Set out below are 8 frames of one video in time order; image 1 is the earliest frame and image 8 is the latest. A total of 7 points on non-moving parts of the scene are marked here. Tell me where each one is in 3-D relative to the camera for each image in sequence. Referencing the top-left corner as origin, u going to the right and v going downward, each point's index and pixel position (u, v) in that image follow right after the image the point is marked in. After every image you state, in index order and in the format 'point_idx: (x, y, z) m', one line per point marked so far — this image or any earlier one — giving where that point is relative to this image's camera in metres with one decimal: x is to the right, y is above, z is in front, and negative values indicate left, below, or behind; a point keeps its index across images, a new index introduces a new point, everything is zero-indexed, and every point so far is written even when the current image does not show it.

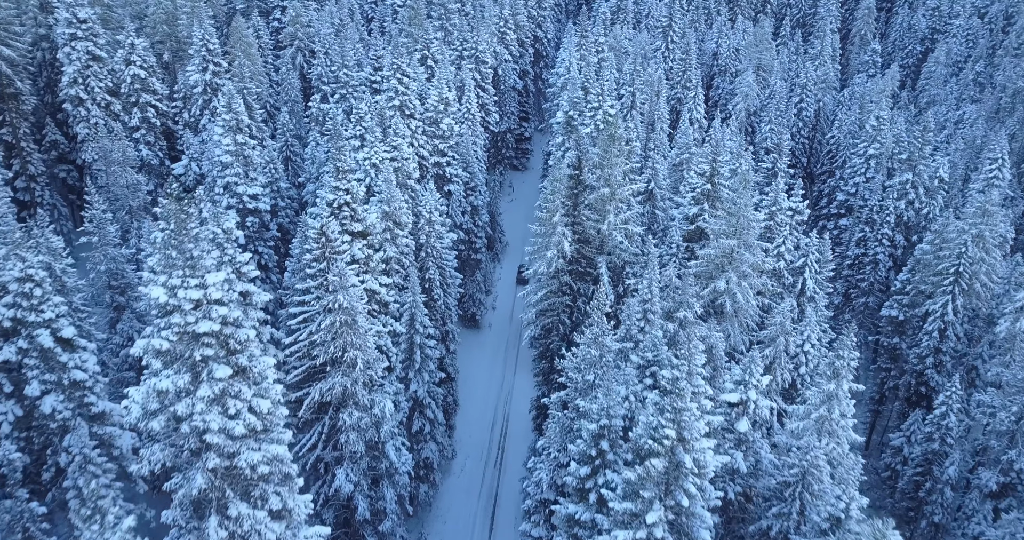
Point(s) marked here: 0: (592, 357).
0: (+2.1, -2.3, +19.8) m
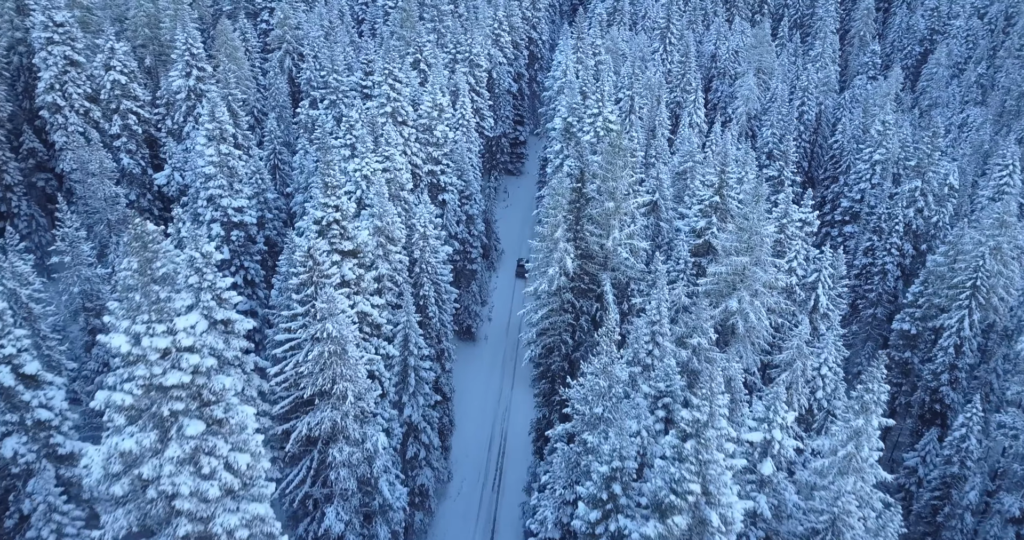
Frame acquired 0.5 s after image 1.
0: (+2.1, -2.9, +18.5) m
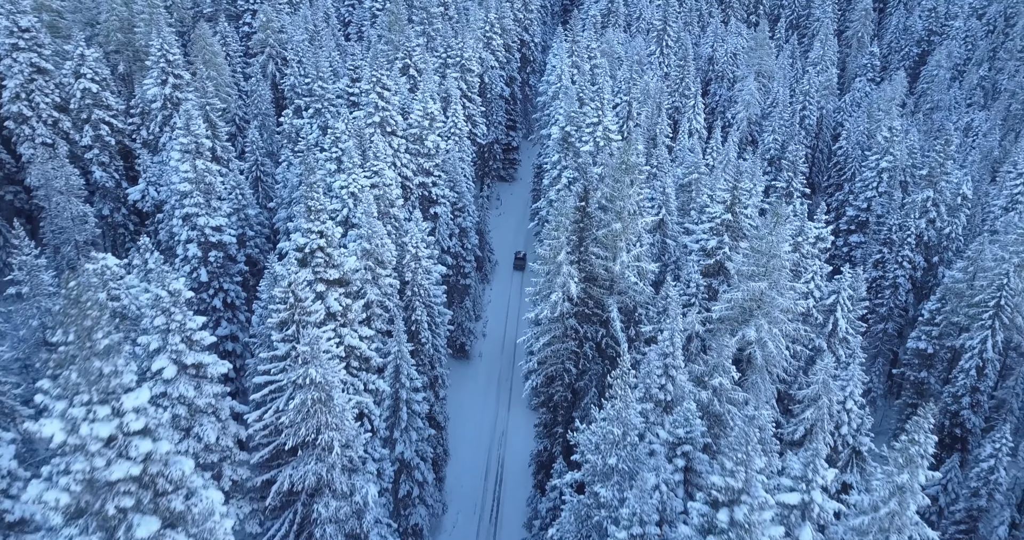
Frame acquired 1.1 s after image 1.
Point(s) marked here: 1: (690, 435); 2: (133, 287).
0: (+2.2, -3.7, +16.7) m
1: (+4.1, -3.8, +17.2) m
2: (-9.0, -0.4, +17.8) m
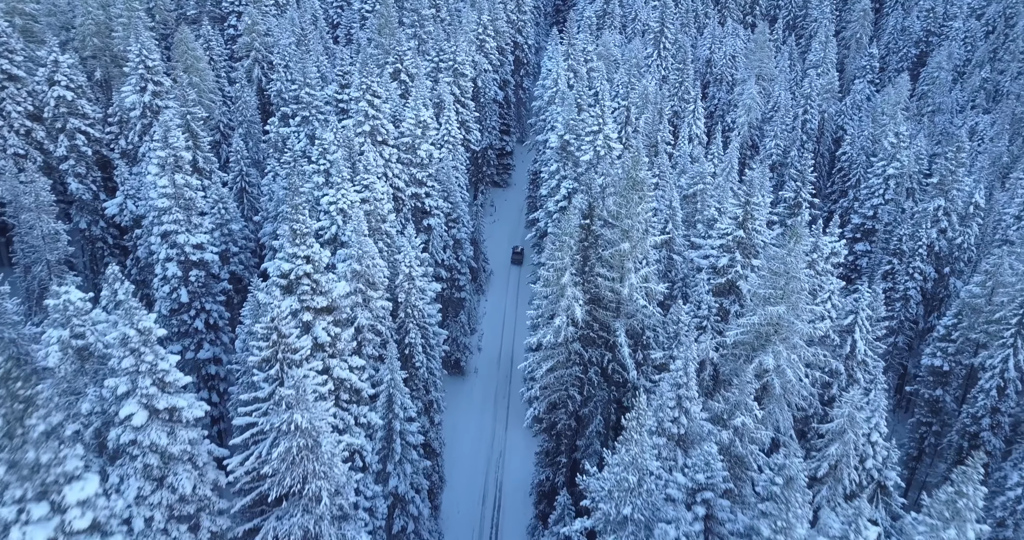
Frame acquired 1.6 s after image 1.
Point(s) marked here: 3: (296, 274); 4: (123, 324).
0: (+2.3, -4.4, +15.3) m
1: (+4.2, -4.5, +15.8) m
2: (-8.9, -1.1, +16.2) m
3: (-5.4, -0.1, +18.5) m
4: (-7.7, -1.1, +14.8) m
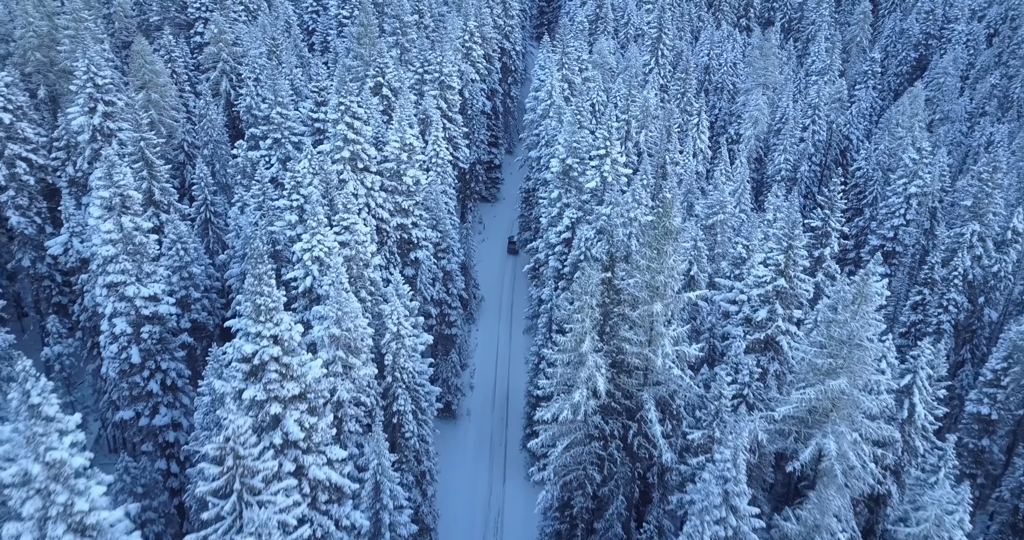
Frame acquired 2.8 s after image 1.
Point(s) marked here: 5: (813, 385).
0: (+2.8, -5.9, +12.0) m
1: (+4.6, -6.0, +12.5) m
2: (-8.6, -2.8, +12.6) m
3: (-5.1, -1.7, +15.0) m
4: (-7.3, -2.8, +11.2) m
5: (+7.1, -2.7, +17.8) m
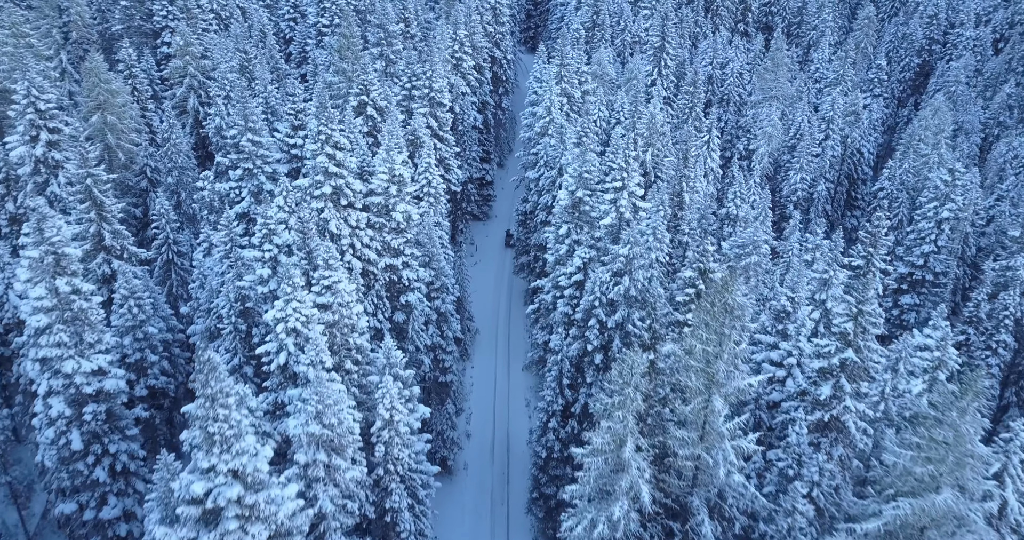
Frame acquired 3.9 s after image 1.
0: (+3.4, -7.6, +8.6) m
1: (+5.3, -7.6, +9.2) m
2: (-8.0, -4.5, +9.0) m
3: (-4.5, -3.5, +11.4) m
4: (-6.7, -4.5, +7.6) m
5: (+7.6, -4.3, +14.5) m
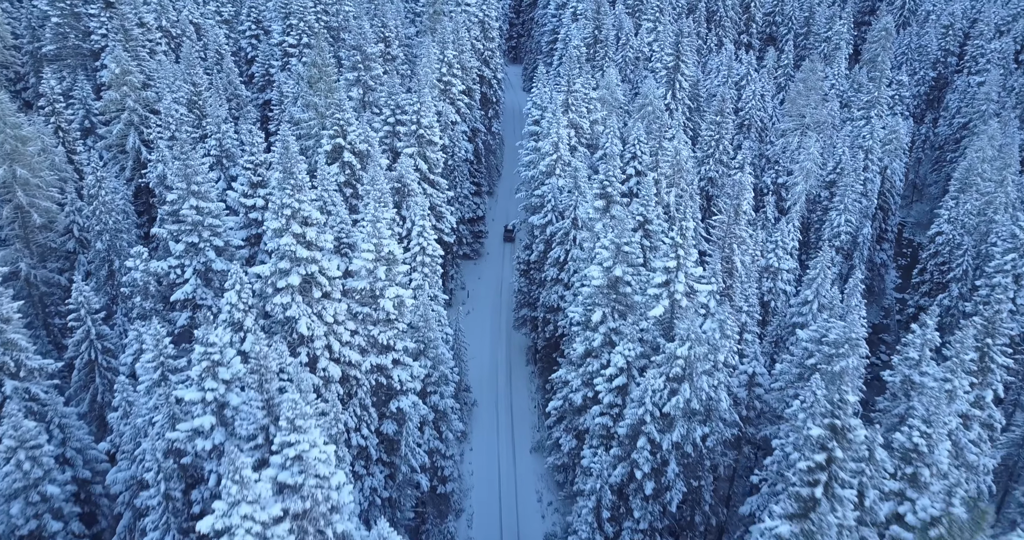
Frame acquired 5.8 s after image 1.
0: (+4.7, -10.3, +2.8) m
1: (+6.6, -10.3, +3.5) m
2: (-6.7, -7.4, +2.9) m
3: (-3.3, -6.3, +5.4) m
4: (-5.3, -7.4, +1.5) m
5: (+8.7, -7.0, +8.9) m
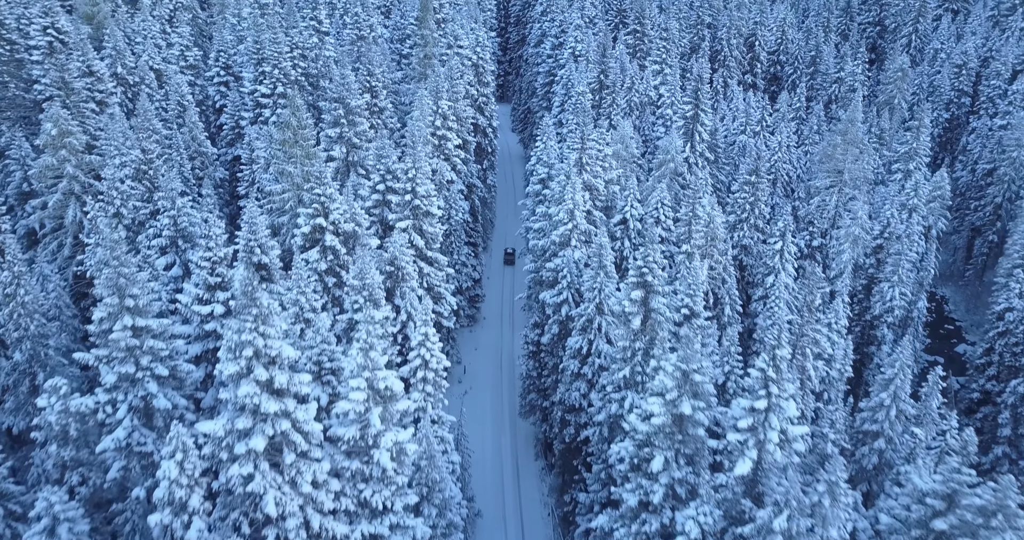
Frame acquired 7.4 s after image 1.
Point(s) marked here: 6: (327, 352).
0: (+6.1, -12.5, -2.3) m
1: (+7.9, -12.5, -1.6) m
2: (-5.4, -9.7, -2.5) m
3: (-2.1, -8.7, +0.2) m
4: (-4.0, -9.6, -3.8) m
5: (+9.8, -9.4, +4.0) m
6: (-4.4, -1.8, +17.6) m
